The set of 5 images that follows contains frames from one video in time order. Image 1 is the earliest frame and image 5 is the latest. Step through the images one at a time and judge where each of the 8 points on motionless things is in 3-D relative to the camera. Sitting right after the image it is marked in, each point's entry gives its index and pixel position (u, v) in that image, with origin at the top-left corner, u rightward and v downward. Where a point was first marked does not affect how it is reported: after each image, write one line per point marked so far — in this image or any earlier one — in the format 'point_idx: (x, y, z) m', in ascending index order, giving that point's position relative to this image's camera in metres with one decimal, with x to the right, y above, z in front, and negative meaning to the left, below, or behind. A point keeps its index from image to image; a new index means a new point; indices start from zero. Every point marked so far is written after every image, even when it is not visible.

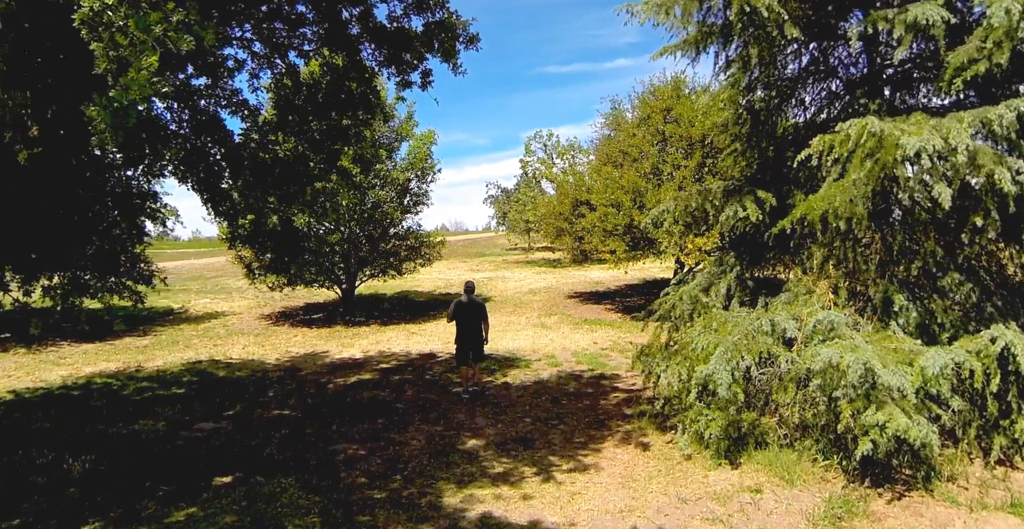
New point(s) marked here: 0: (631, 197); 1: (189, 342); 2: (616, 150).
0: (+3.8, +2.2, +17.4) m
1: (-9.4, -2.2, +15.8) m
2: (+3.8, +4.1, +19.7) m
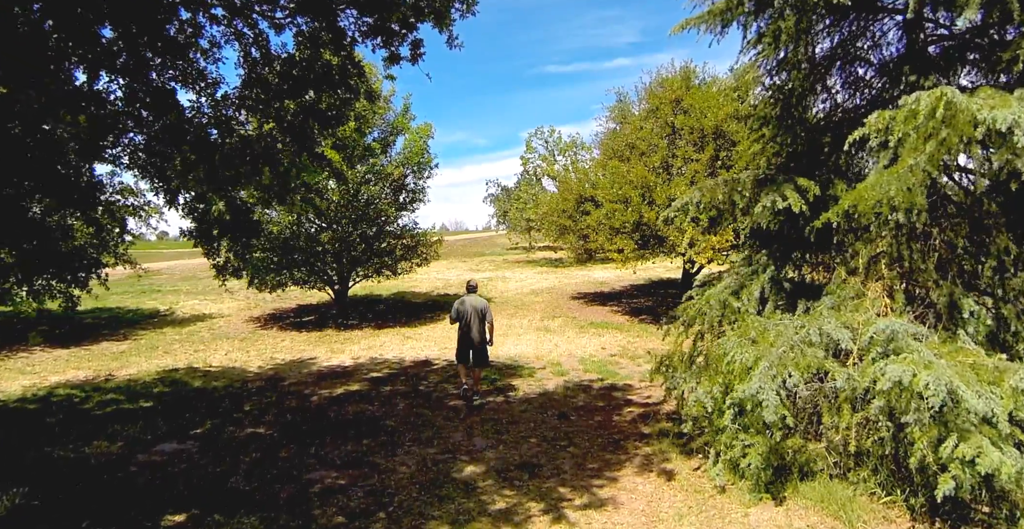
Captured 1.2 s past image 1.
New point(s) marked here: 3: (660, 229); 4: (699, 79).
0: (+3.9, +2.2, +16.4) m
1: (-9.3, -2.2, +14.8) m
2: (+3.8, +4.1, +18.7) m
3: (+4.3, +1.0, +15.7) m
4: (+6.5, +6.5, +19.1) m
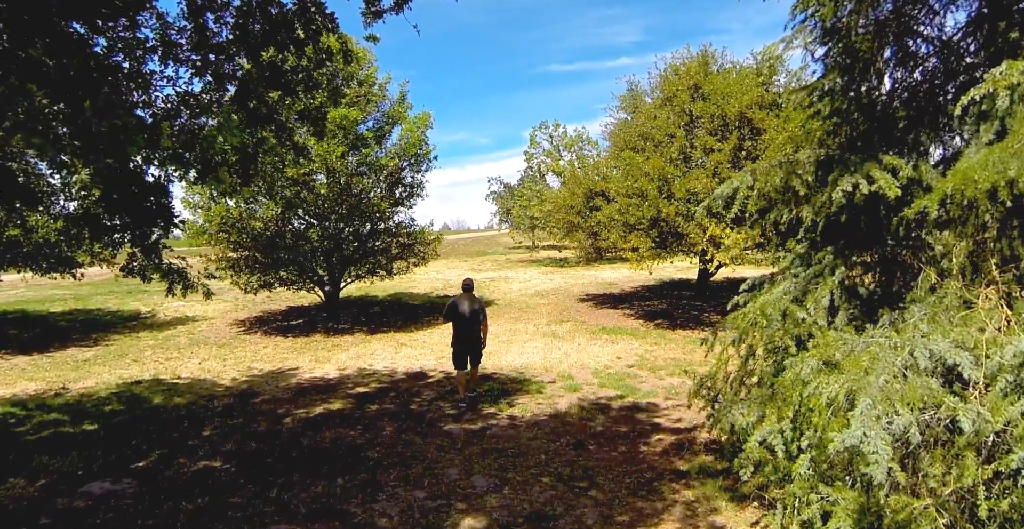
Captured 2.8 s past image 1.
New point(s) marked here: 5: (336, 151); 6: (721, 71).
0: (+4.0, +2.2, +15.0) m
1: (-9.2, -2.2, +13.4) m
2: (+4.0, +4.2, +17.3) m
3: (+4.4, +1.0, +14.3) m
4: (+6.7, +6.5, +17.7) m
5: (-4.9, +3.2, +15.0) m
6: (+6.5, +6.0, +16.9) m
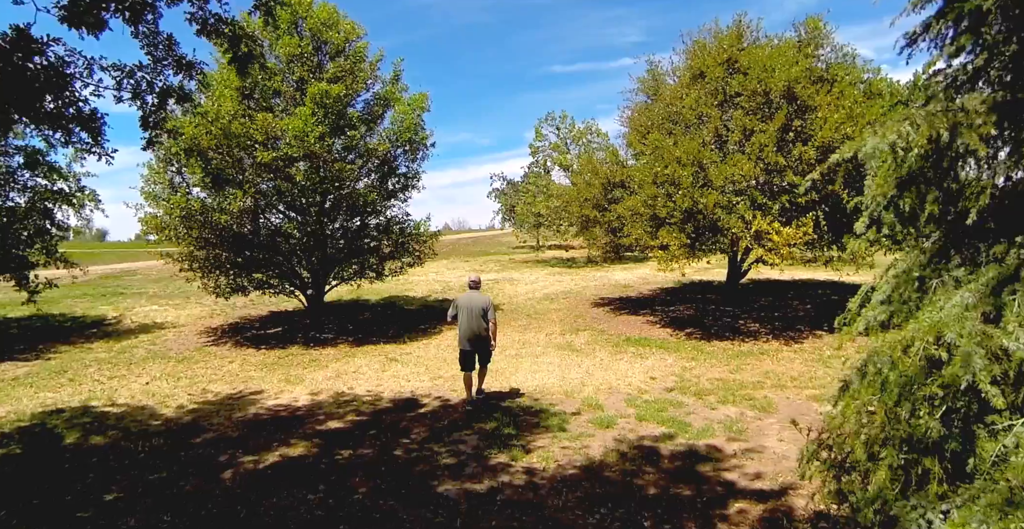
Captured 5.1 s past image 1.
0: (+4.2, +2.2, +12.9) m
1: (-9.0, -2.2, +11.3) m
2: (+4.2, +4.1, +15.2) m
3: (+4.6, +1.0, +12.2) m
4: (+6.9, +6.5, +15.6) m
5: (-4.7, +3.2, +13.0) m
6: (+6.7, +6.0, +14.8) m
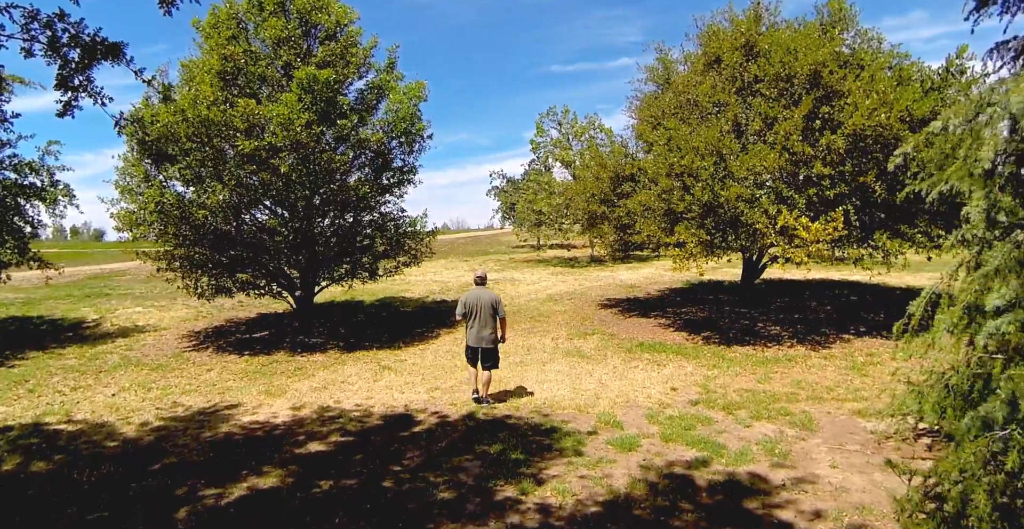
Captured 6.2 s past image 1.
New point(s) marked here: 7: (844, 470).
0: (+4.3, +2.2, +11.9) m
1: (-8.9, -2.2, +10.3) m
2: (+4.2, +4.2, +14.3) m
3: (+4.7, +1.1, +11.3) m
4: (+6.9, +6.5, +14.6) m
5: (-4.6, +3.2, +12.0) m
6: (+6.8, +6.1, +13.9) m
7: (+3.5, -2.2, +5.8) m
